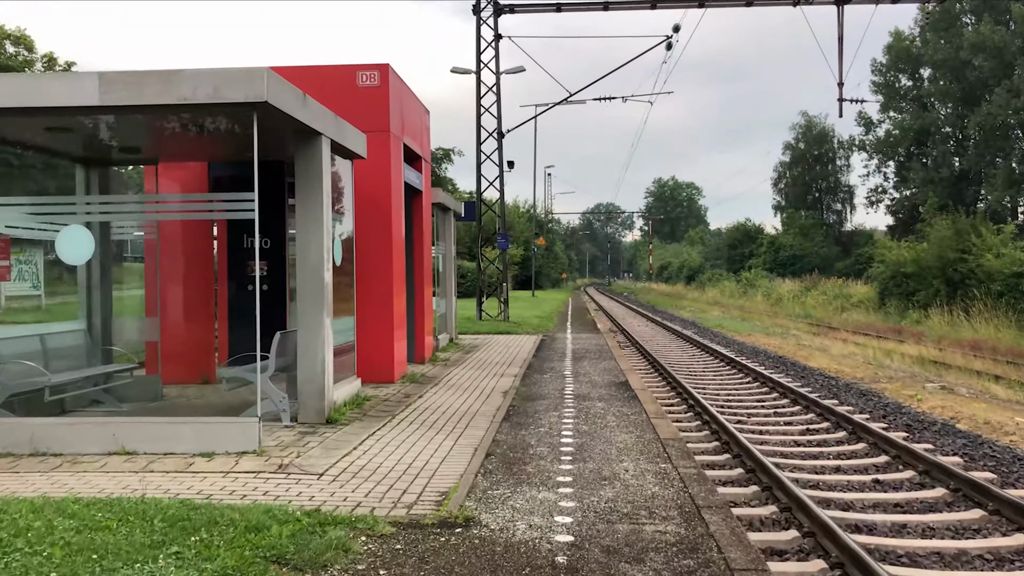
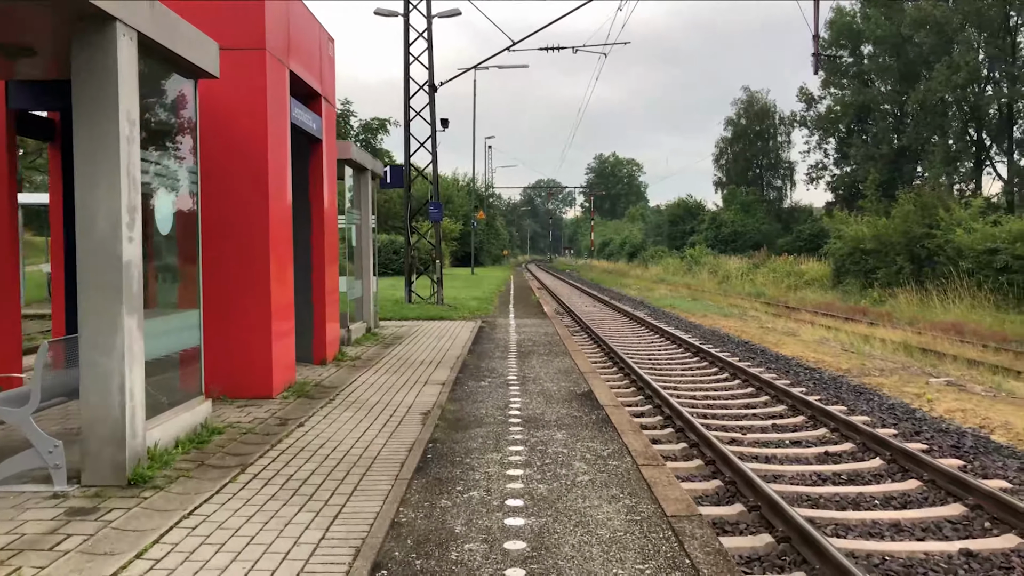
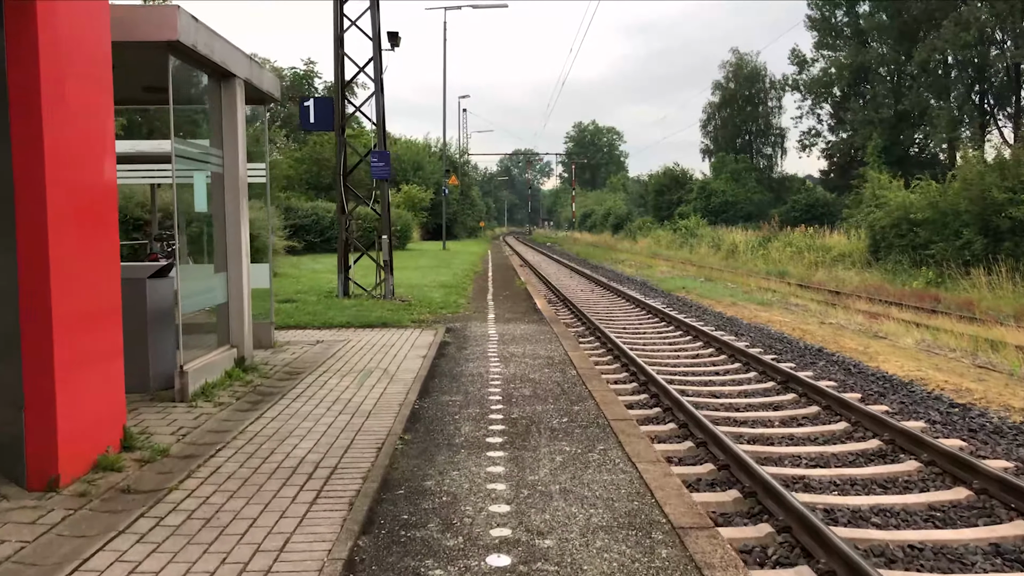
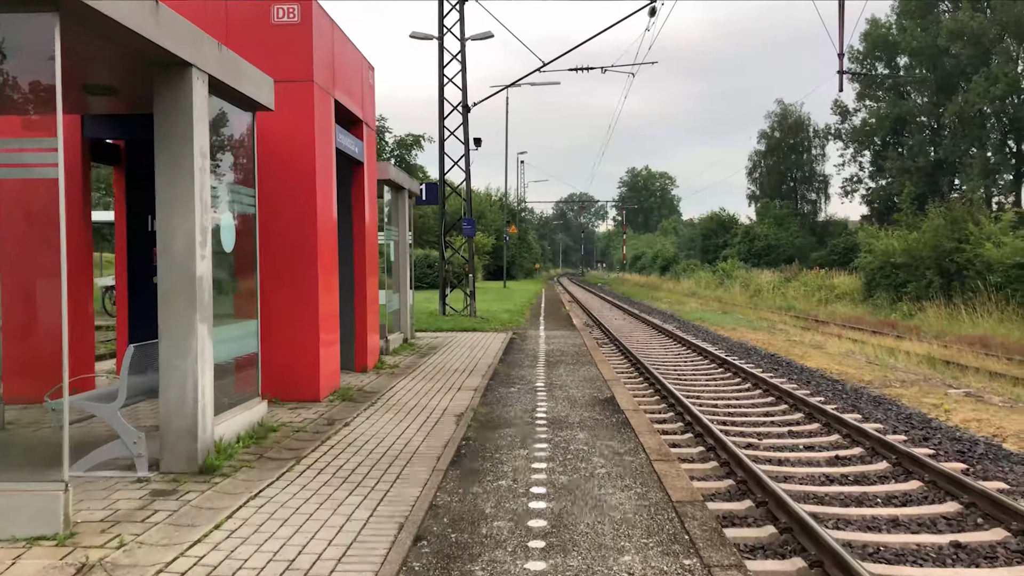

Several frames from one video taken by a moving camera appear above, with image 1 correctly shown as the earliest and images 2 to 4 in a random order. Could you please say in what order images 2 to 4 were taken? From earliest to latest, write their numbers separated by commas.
4, 2, 3
